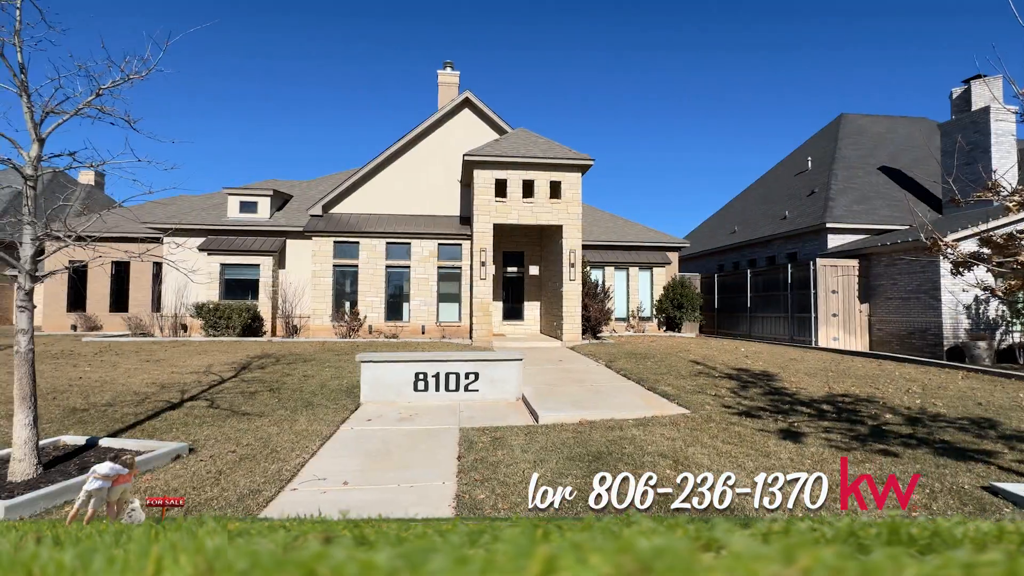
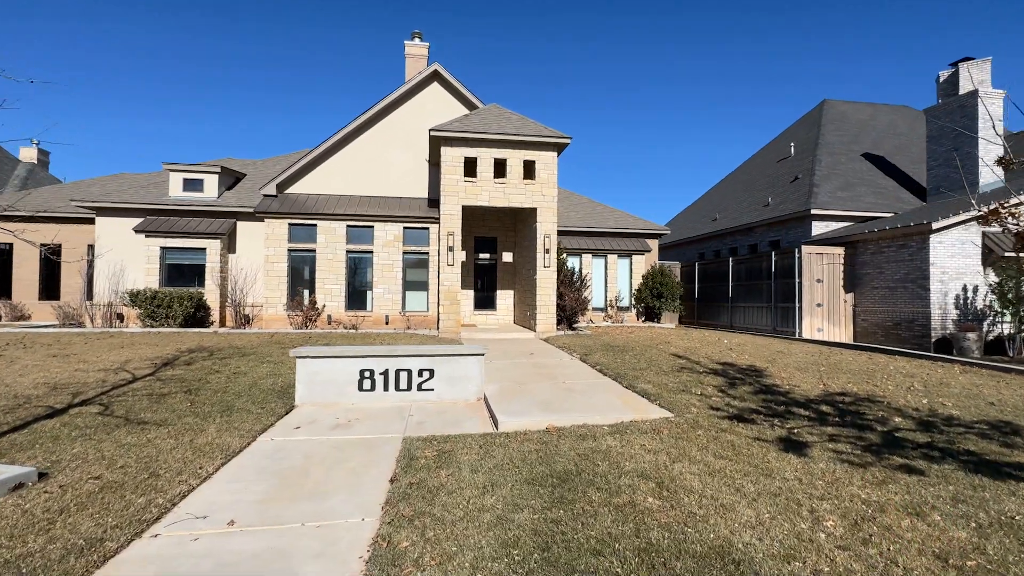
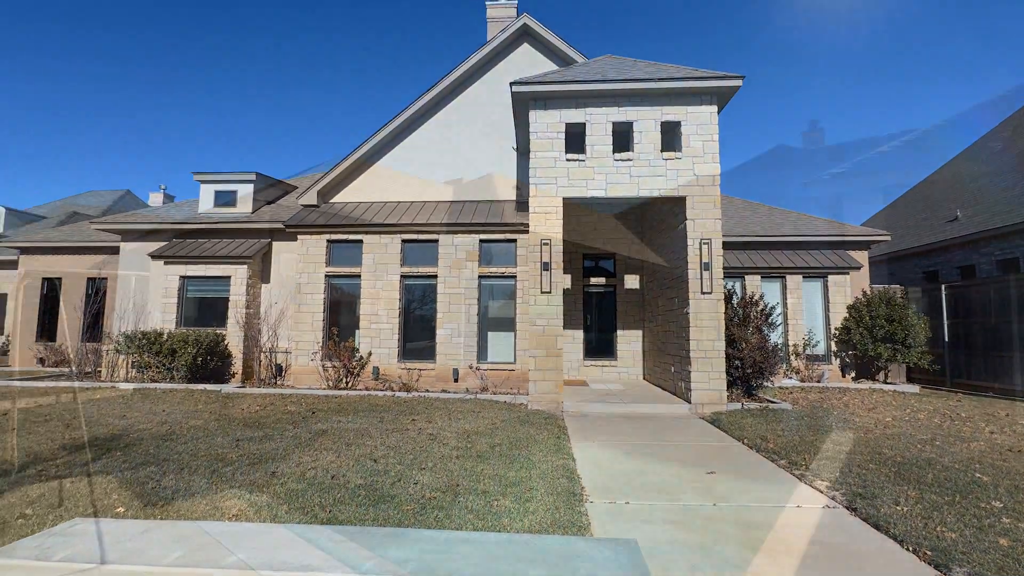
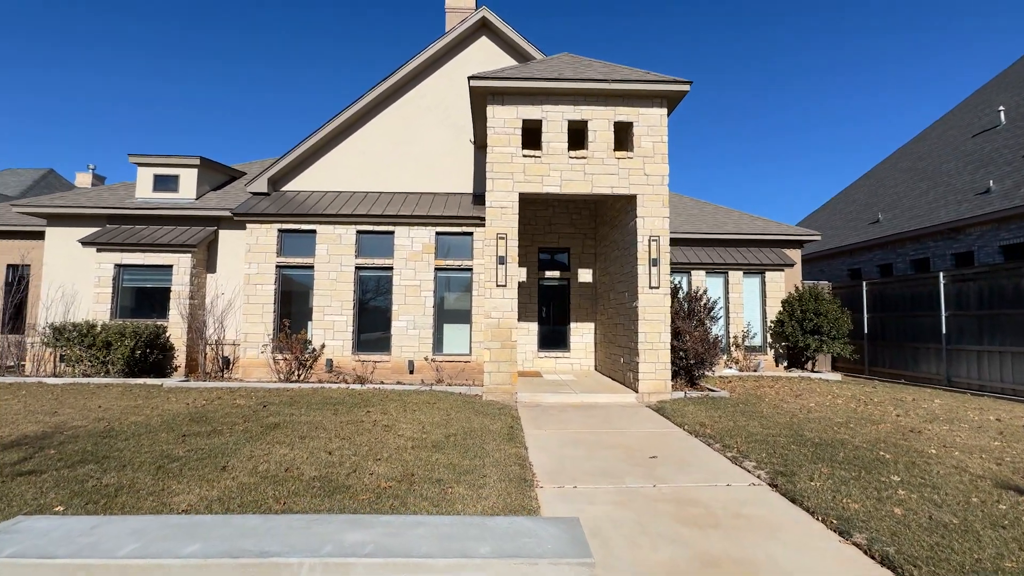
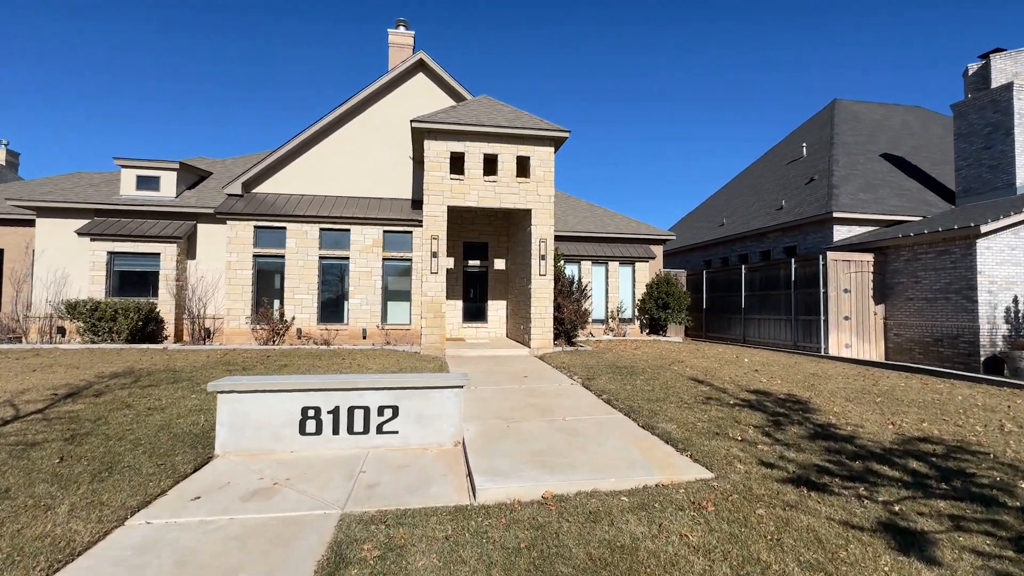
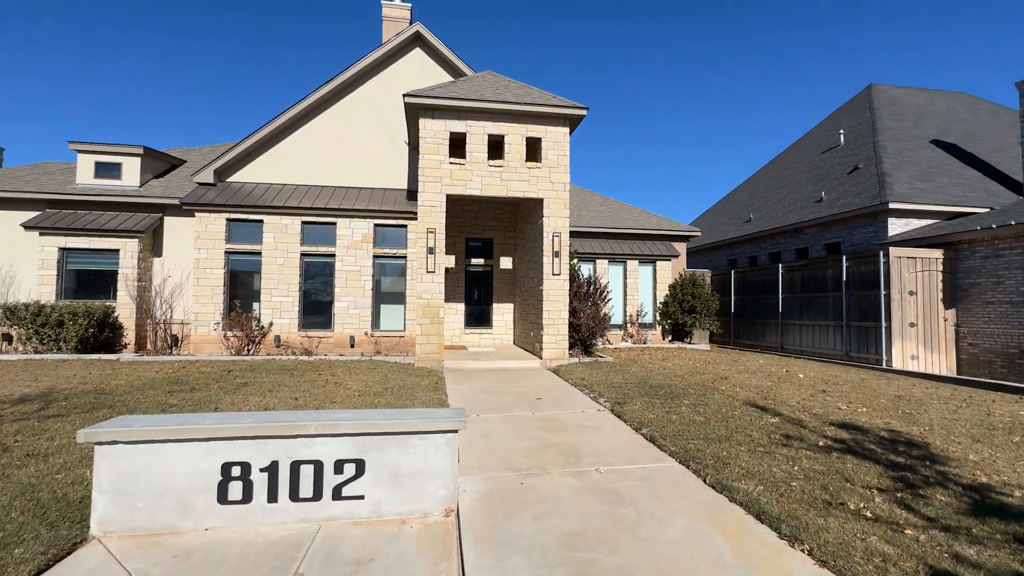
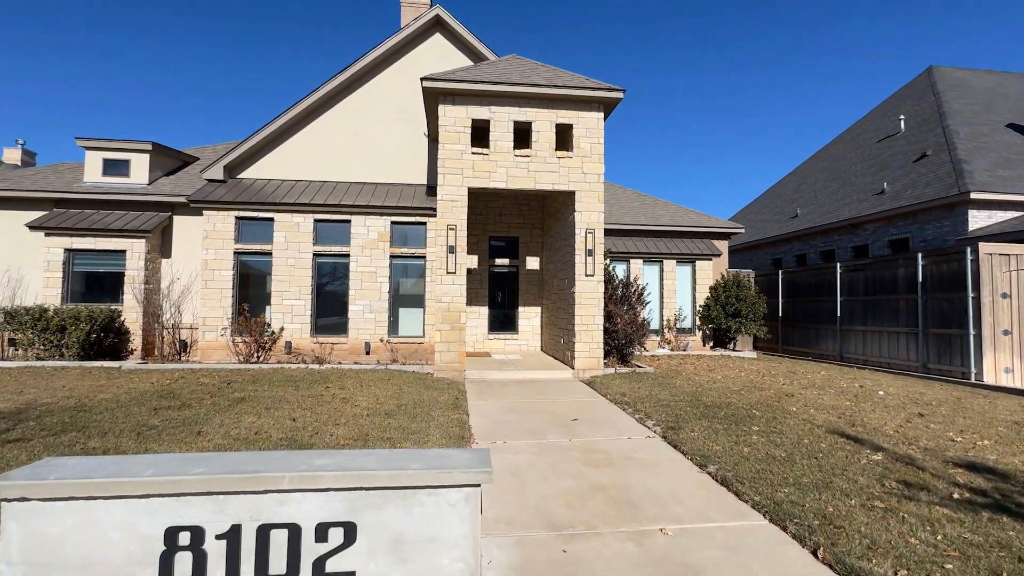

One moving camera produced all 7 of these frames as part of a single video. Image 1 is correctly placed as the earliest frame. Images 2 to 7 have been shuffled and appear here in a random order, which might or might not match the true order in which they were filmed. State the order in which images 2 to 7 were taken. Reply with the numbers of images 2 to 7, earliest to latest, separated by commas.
2, 5, 6, 7, 4, 3
